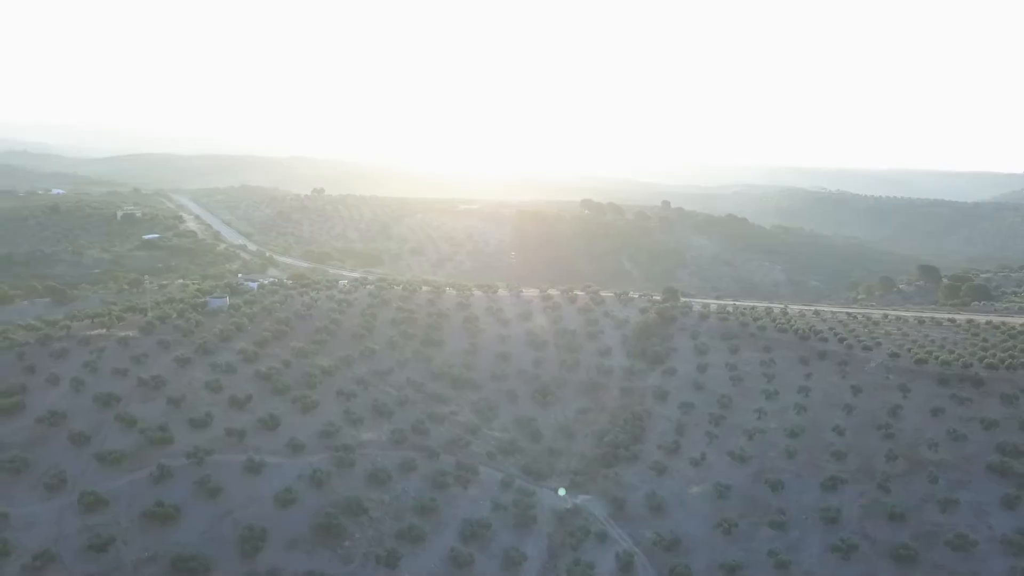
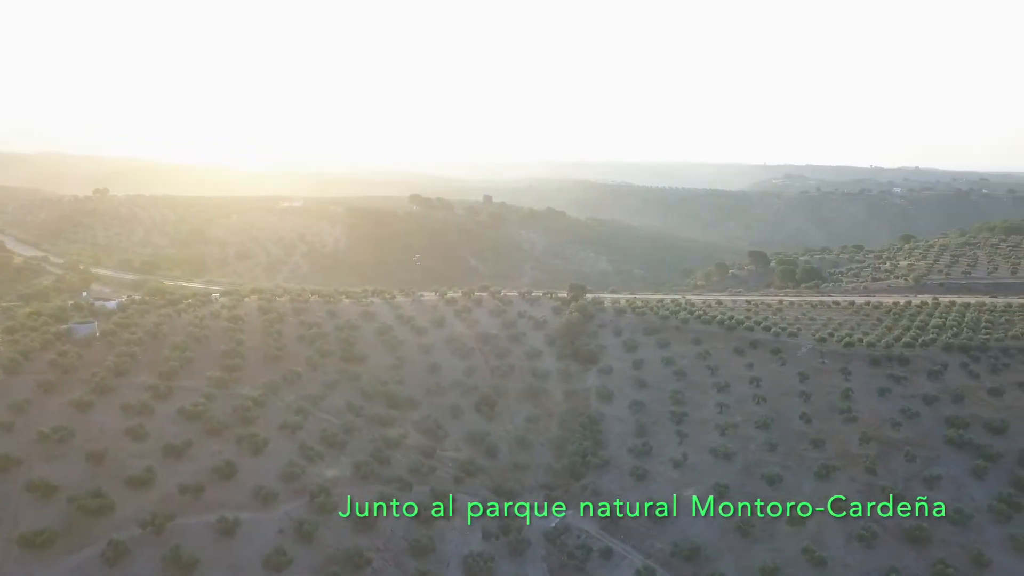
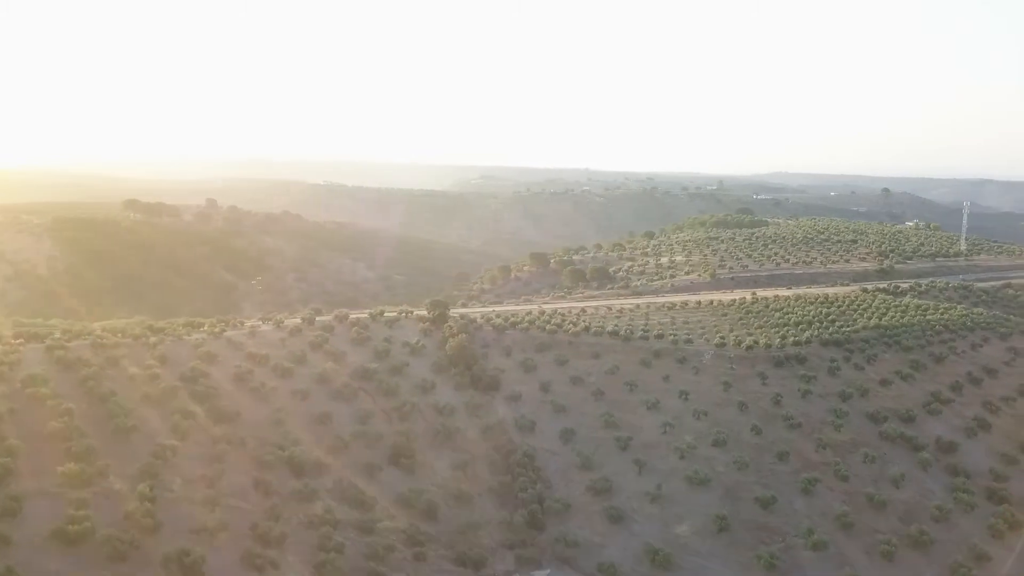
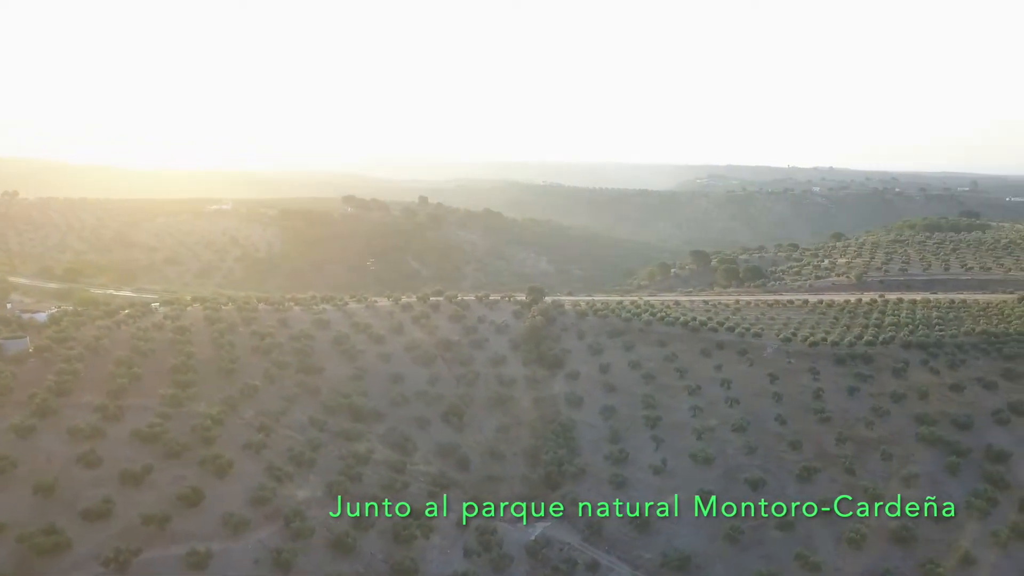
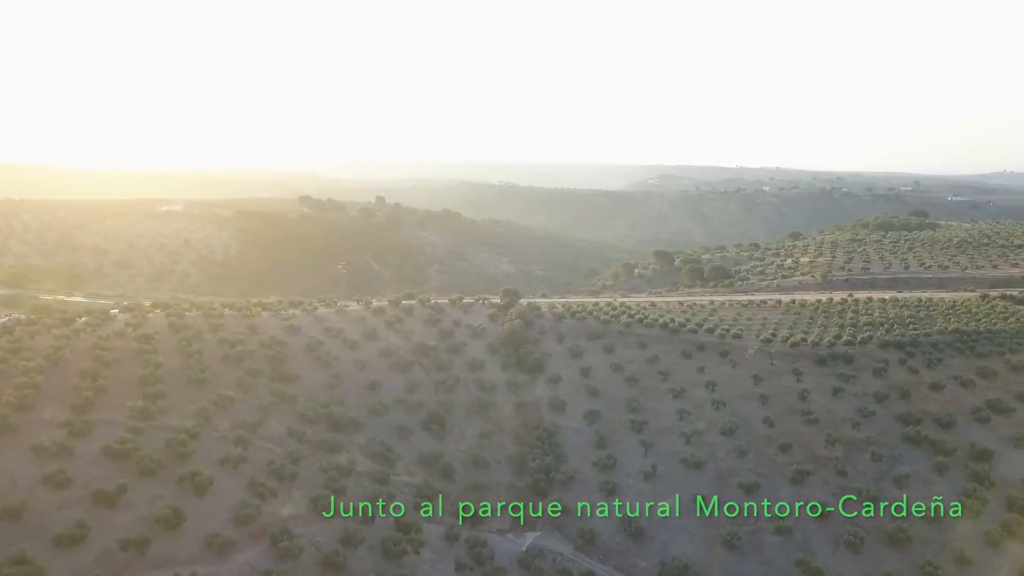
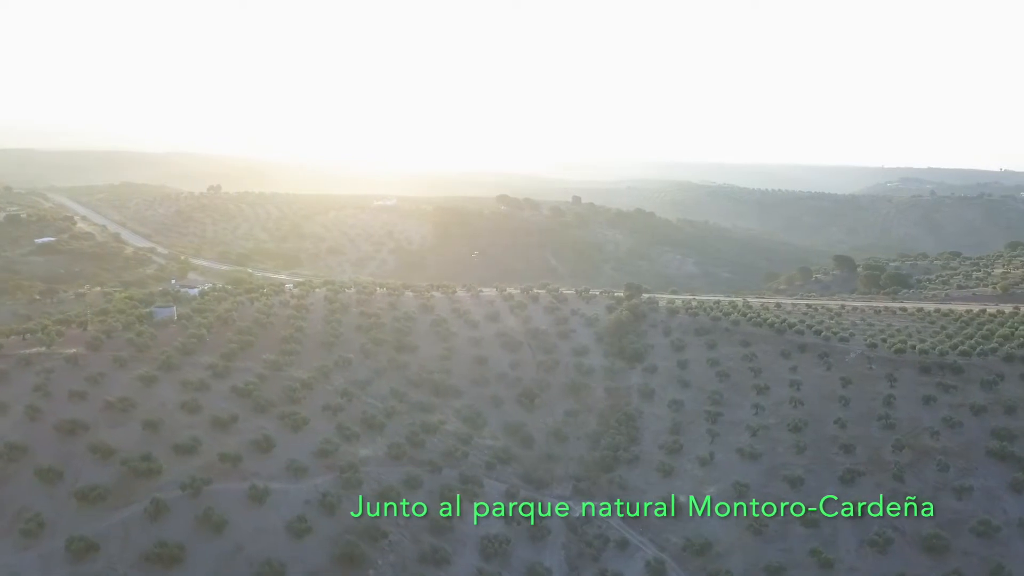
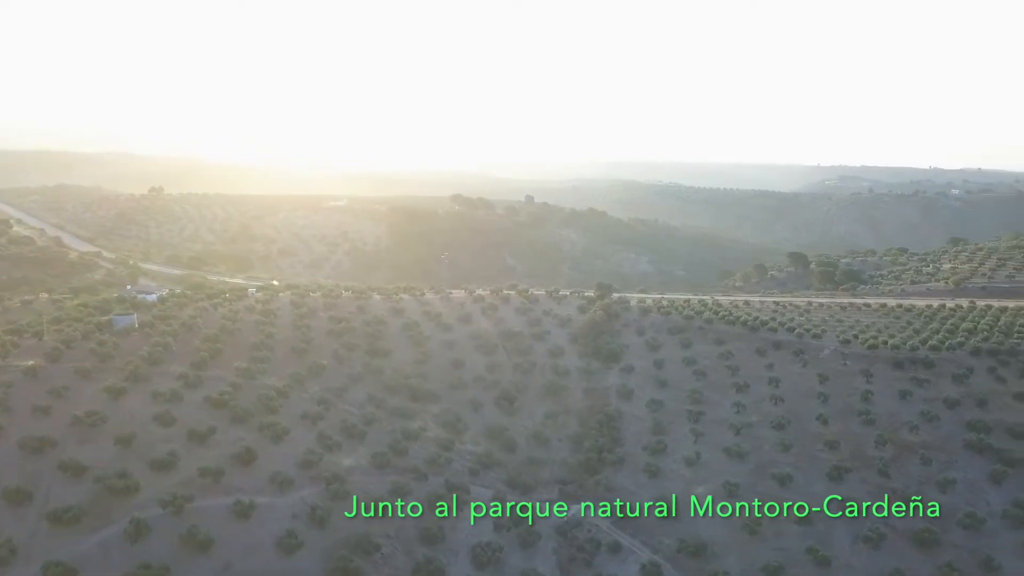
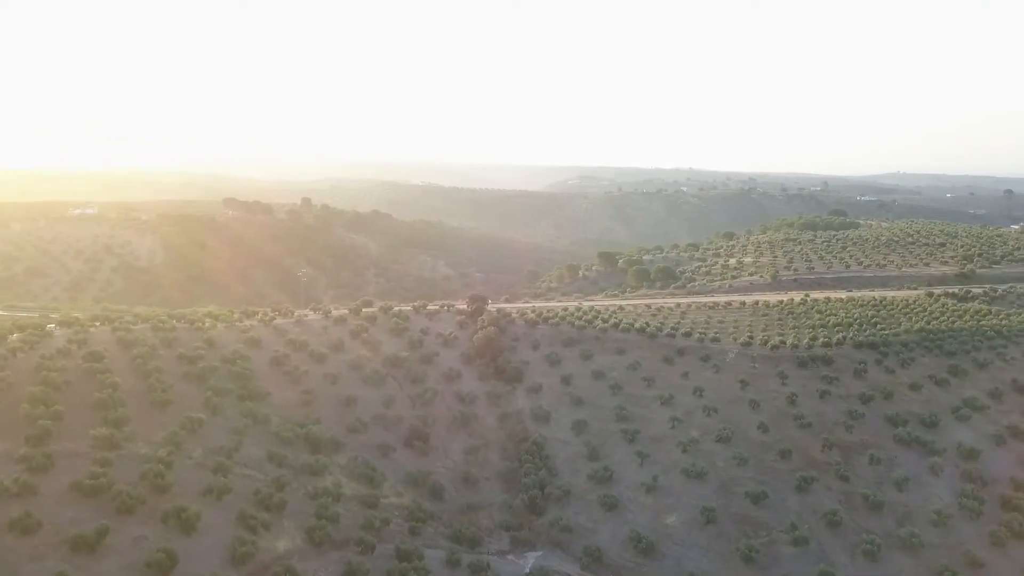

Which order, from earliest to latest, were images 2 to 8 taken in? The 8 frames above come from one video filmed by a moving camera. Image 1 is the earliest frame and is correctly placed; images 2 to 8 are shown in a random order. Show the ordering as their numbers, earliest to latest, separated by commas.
6, 7, 2, 4, 5, 8, 3
